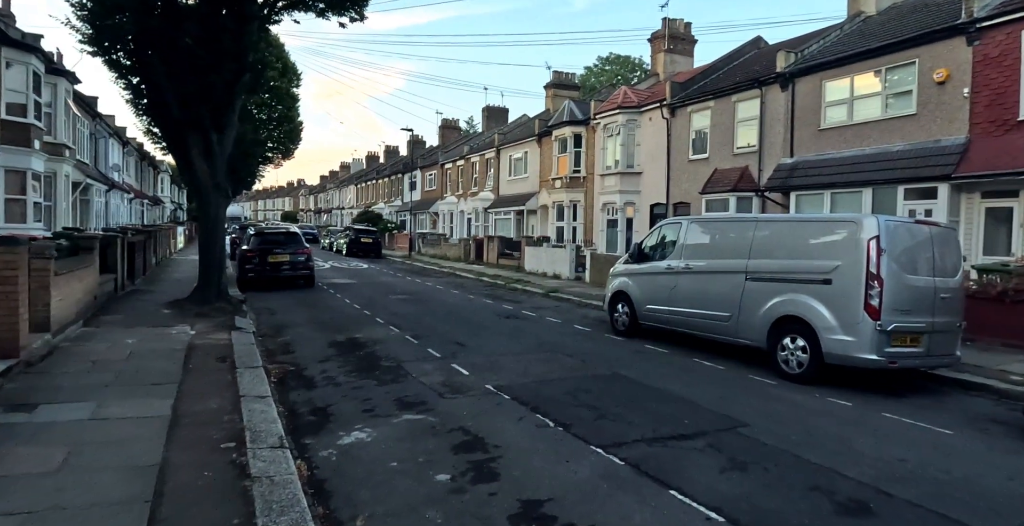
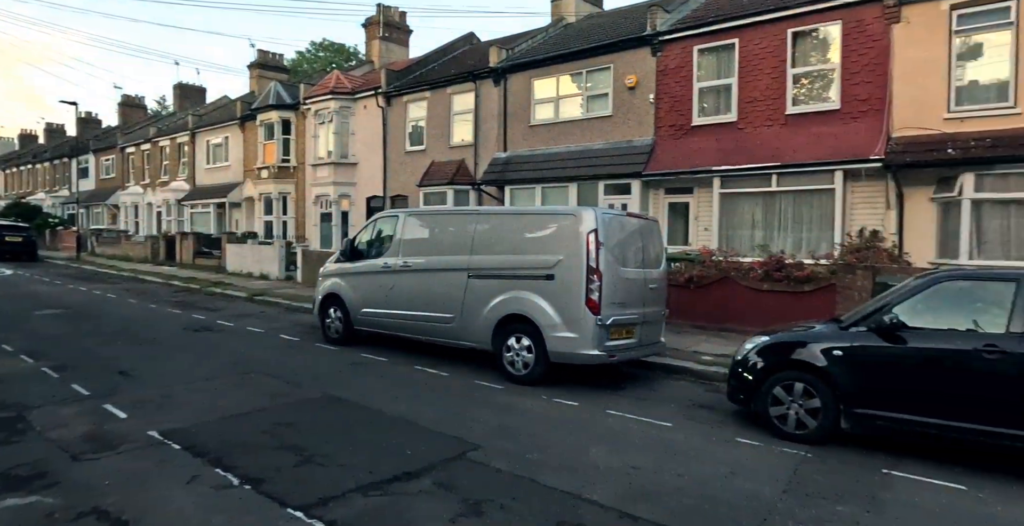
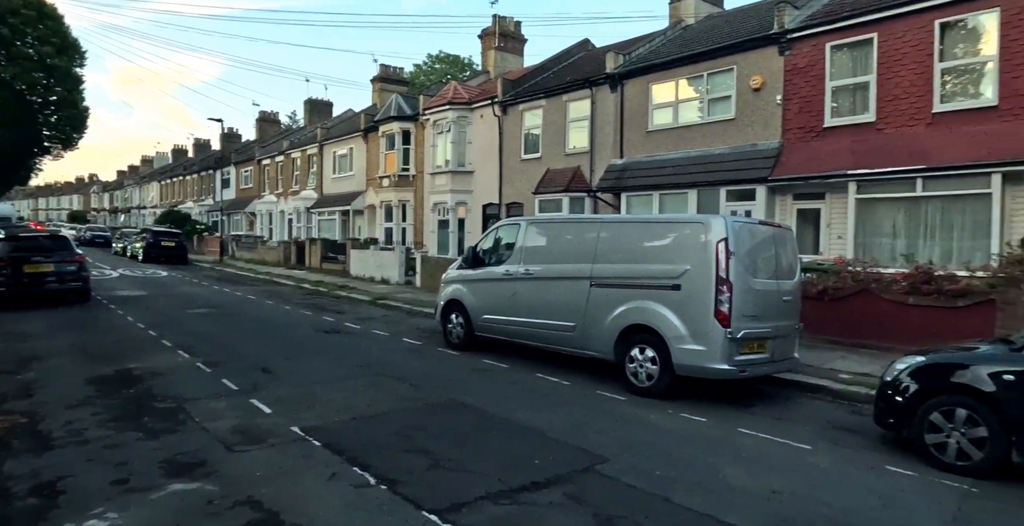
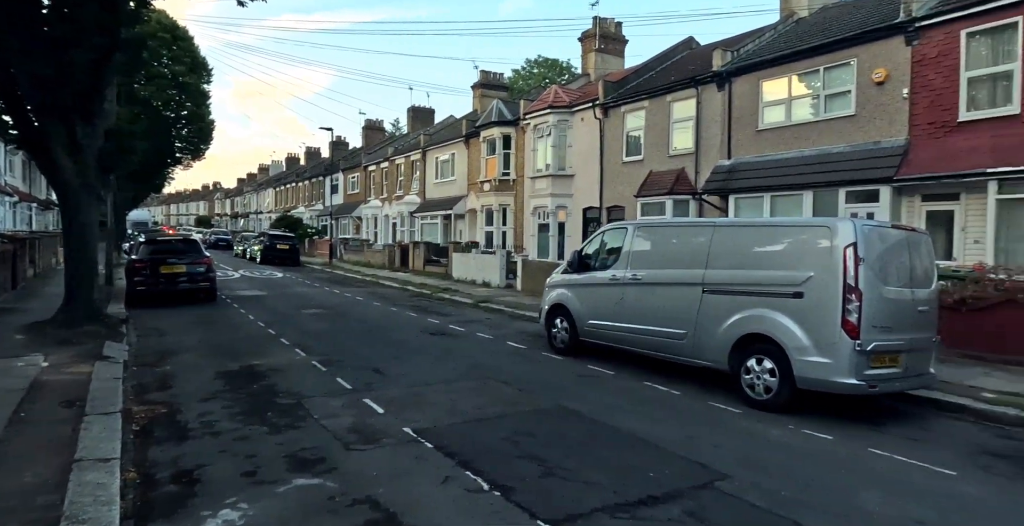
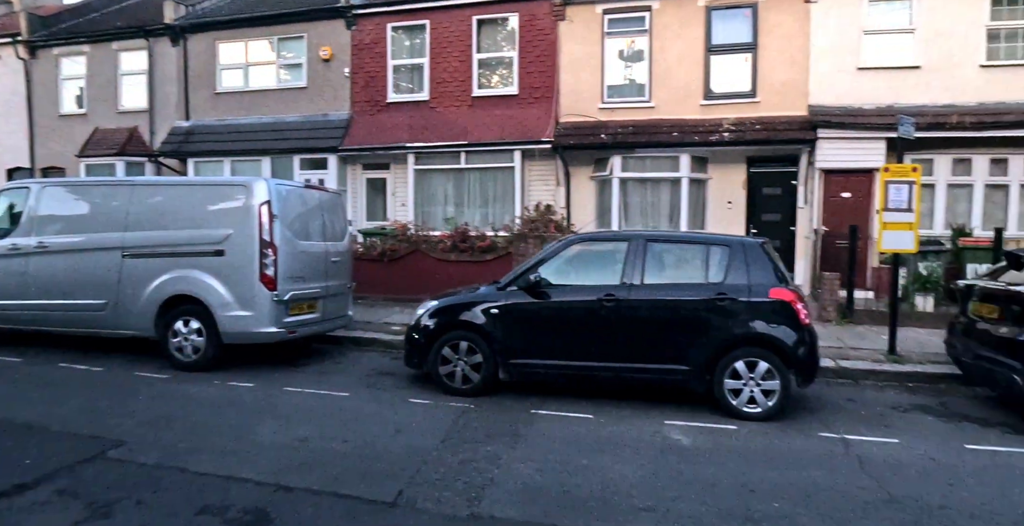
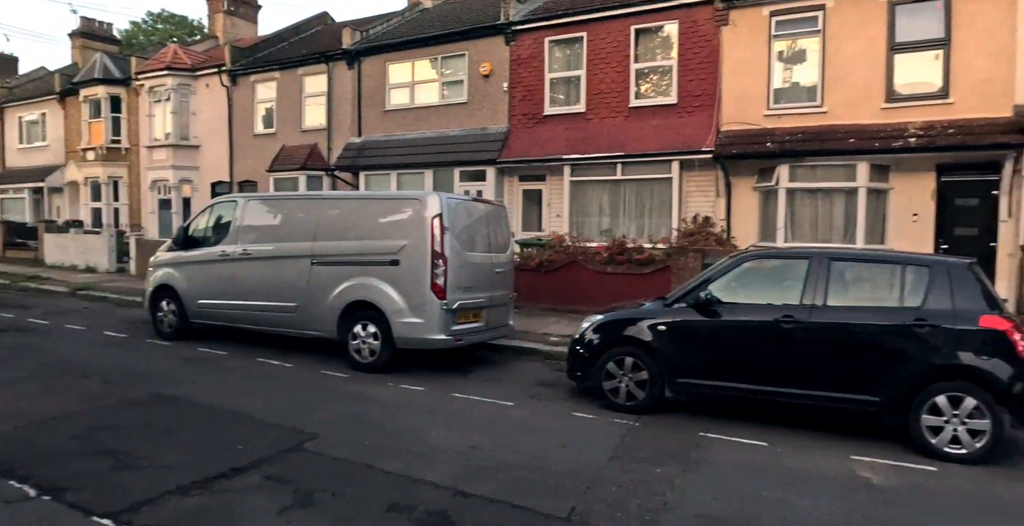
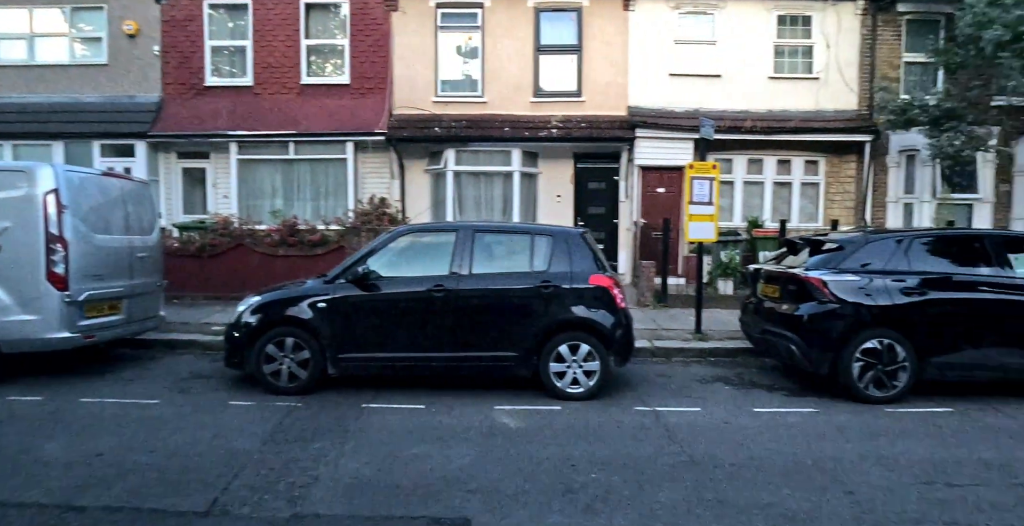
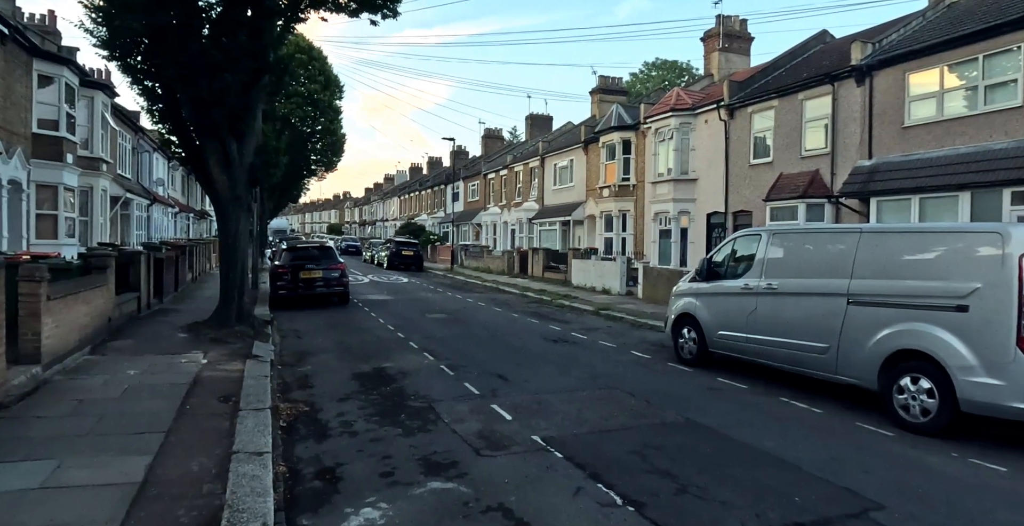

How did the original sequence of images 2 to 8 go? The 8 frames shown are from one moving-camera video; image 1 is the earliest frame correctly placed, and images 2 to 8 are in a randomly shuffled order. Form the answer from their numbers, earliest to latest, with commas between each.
8, 4, 3, 2, 6, 5, 7
